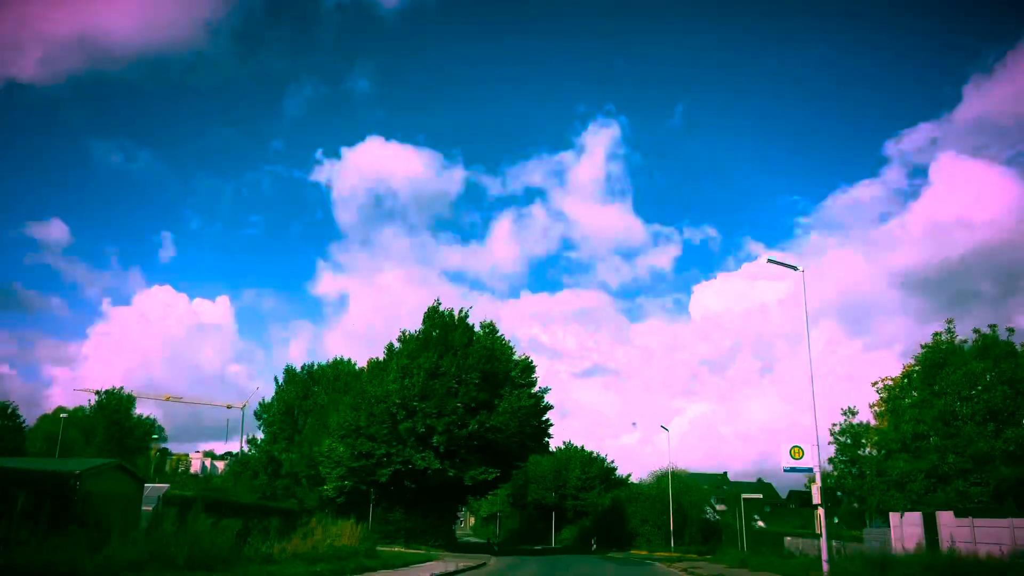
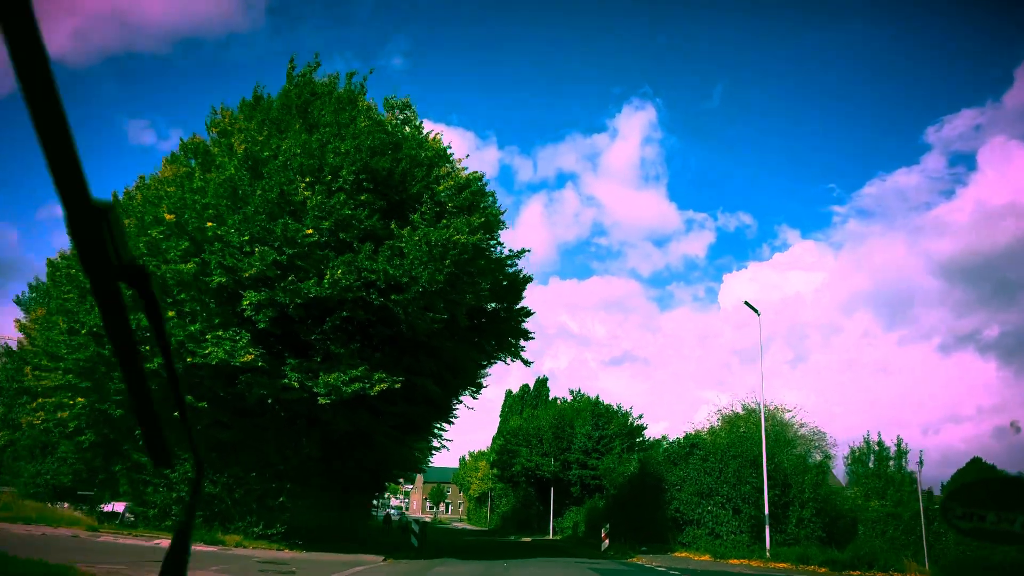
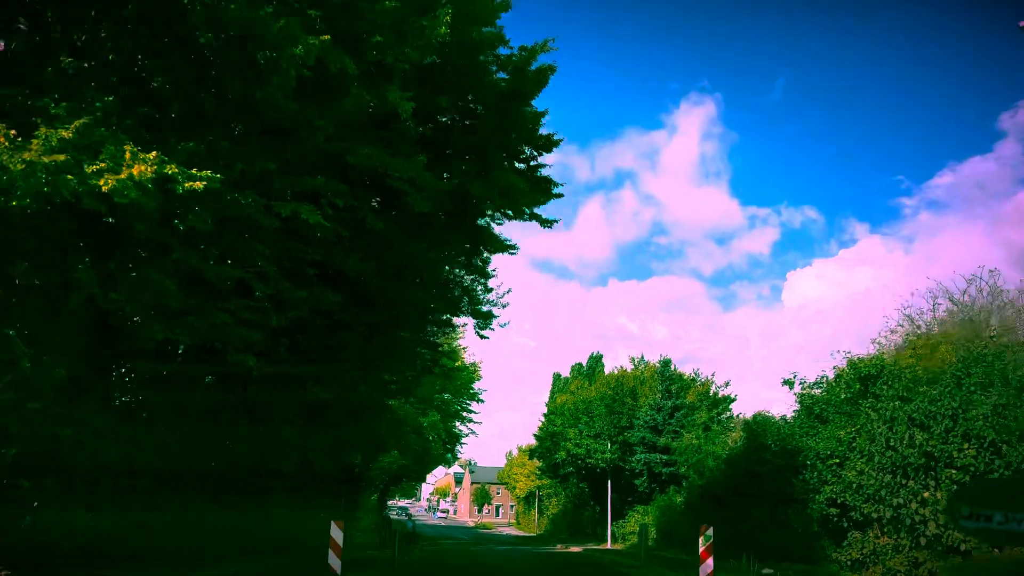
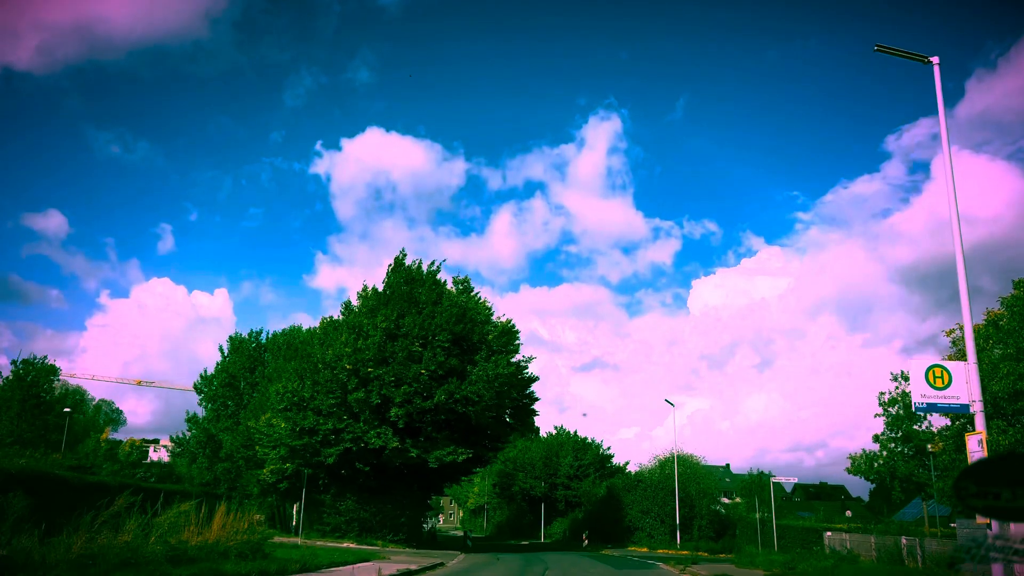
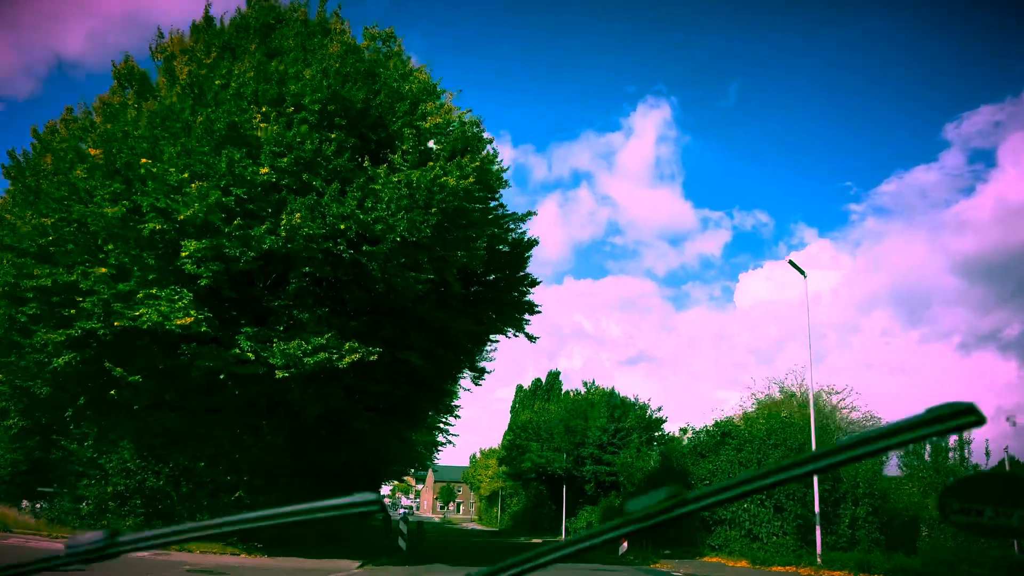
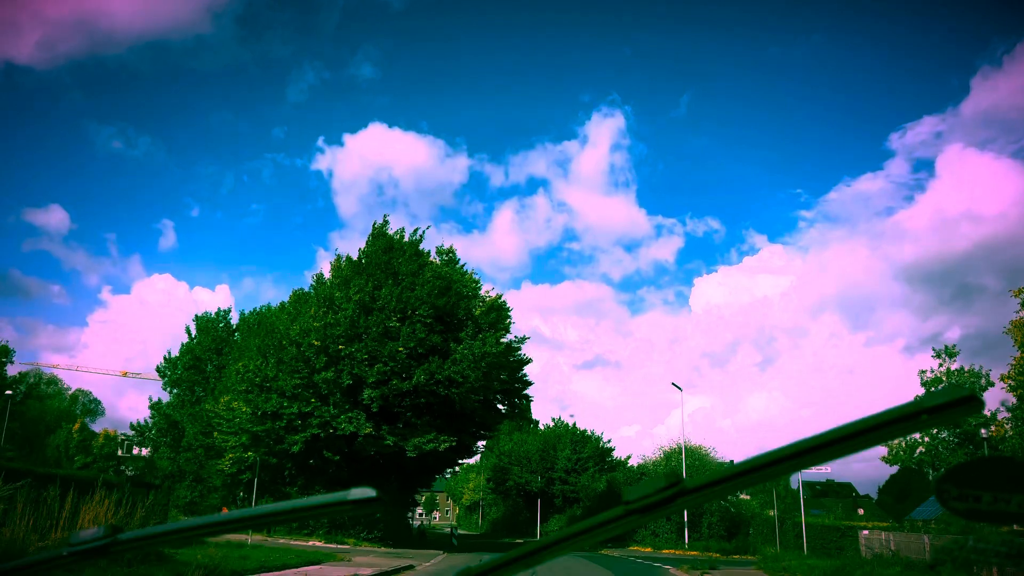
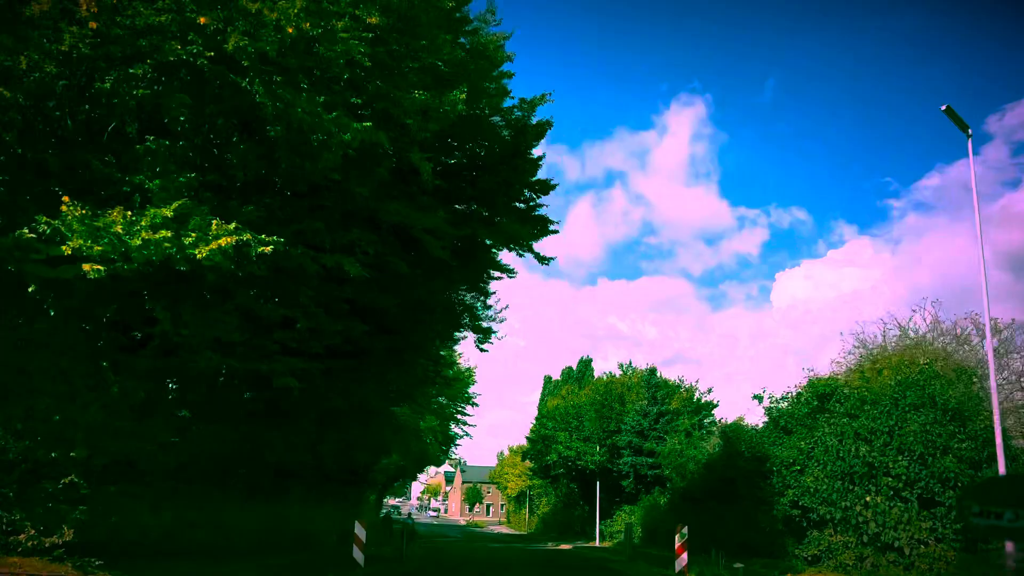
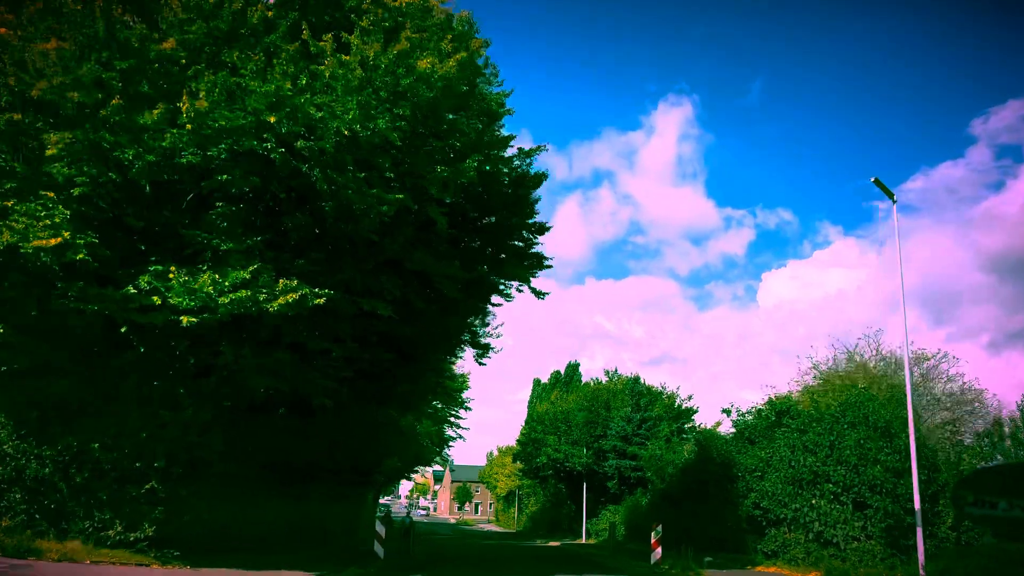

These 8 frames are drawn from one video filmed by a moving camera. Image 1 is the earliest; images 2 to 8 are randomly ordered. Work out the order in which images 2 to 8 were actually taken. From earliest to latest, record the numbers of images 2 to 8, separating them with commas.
4, 6, 2, 5, 8, 7, 3
